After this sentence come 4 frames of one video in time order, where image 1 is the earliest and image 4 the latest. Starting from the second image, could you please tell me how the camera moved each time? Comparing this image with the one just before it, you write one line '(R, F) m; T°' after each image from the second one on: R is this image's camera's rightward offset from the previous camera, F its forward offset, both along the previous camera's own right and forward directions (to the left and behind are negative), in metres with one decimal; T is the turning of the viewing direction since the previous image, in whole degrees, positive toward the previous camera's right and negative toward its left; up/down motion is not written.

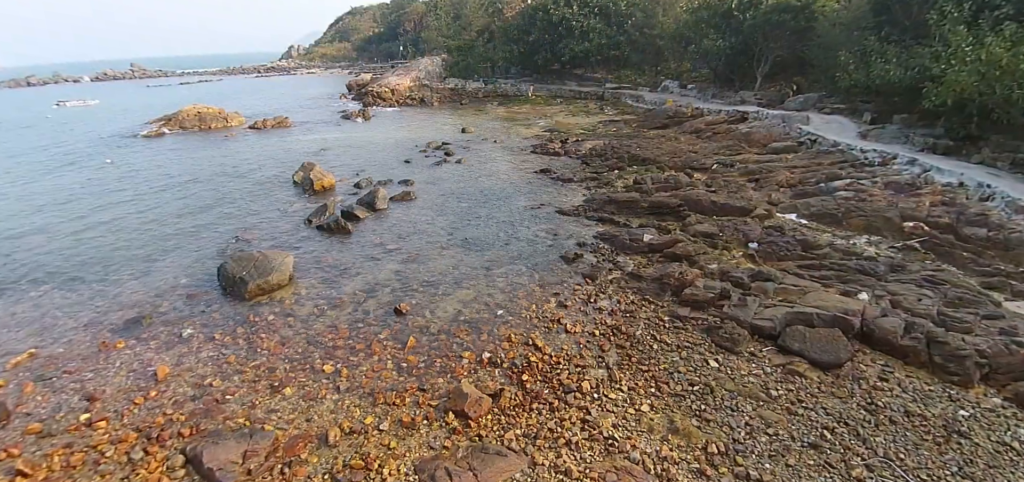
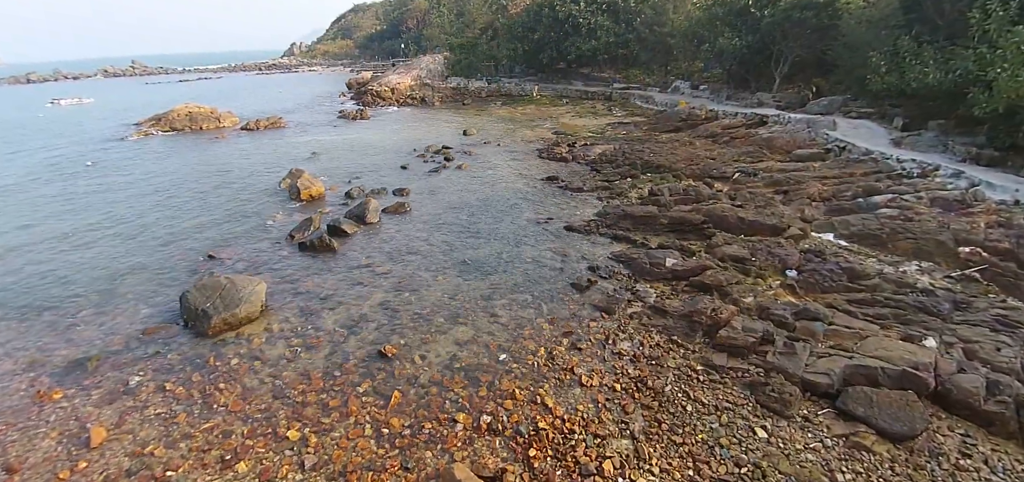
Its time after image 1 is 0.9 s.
(-0.1, +2.1) m; 0°
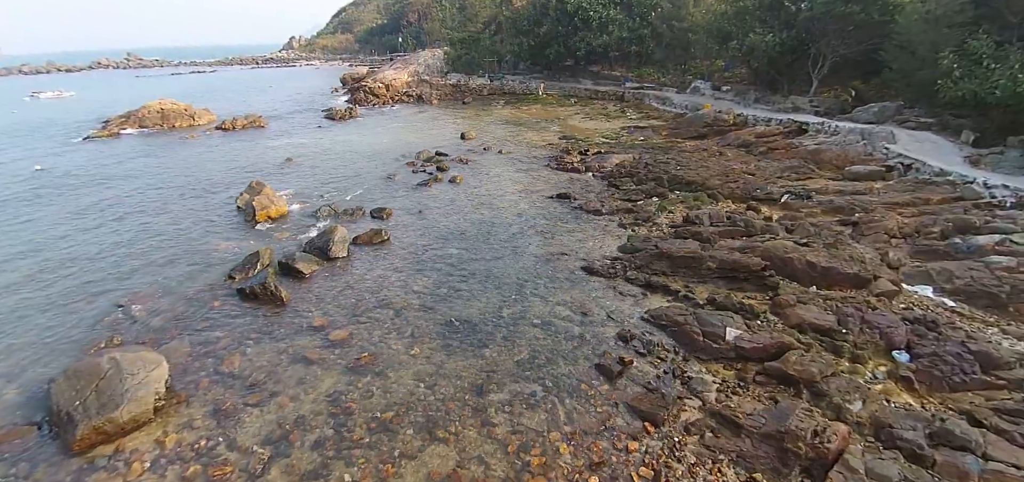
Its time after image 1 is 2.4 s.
(-0.1, +4.2) m; 0°
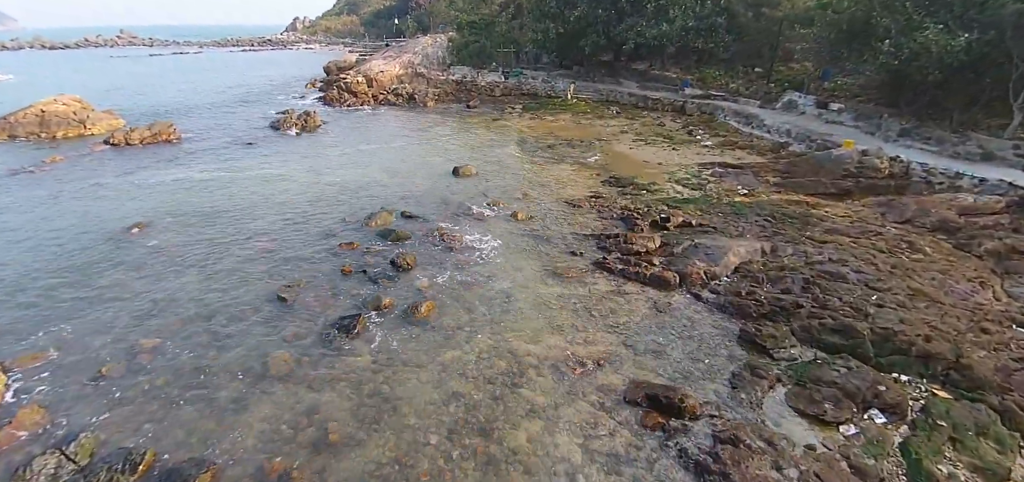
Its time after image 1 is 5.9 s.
(-0.6, +12.7) m; -1°
